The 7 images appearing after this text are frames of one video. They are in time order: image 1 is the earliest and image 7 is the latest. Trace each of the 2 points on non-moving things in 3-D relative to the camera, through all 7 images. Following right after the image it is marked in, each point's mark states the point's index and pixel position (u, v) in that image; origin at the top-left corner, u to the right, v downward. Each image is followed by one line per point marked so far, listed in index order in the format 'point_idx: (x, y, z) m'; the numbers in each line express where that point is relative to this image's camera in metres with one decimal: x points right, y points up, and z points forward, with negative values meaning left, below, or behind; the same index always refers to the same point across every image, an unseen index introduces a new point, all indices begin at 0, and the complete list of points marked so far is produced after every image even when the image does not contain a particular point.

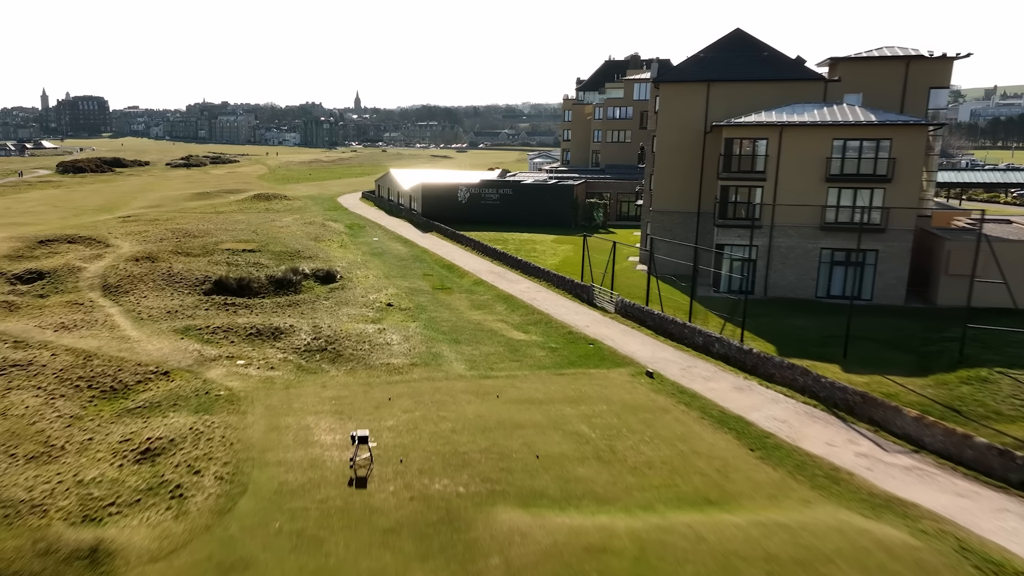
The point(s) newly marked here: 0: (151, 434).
0: (-6.6, -2.7, +19.9) m
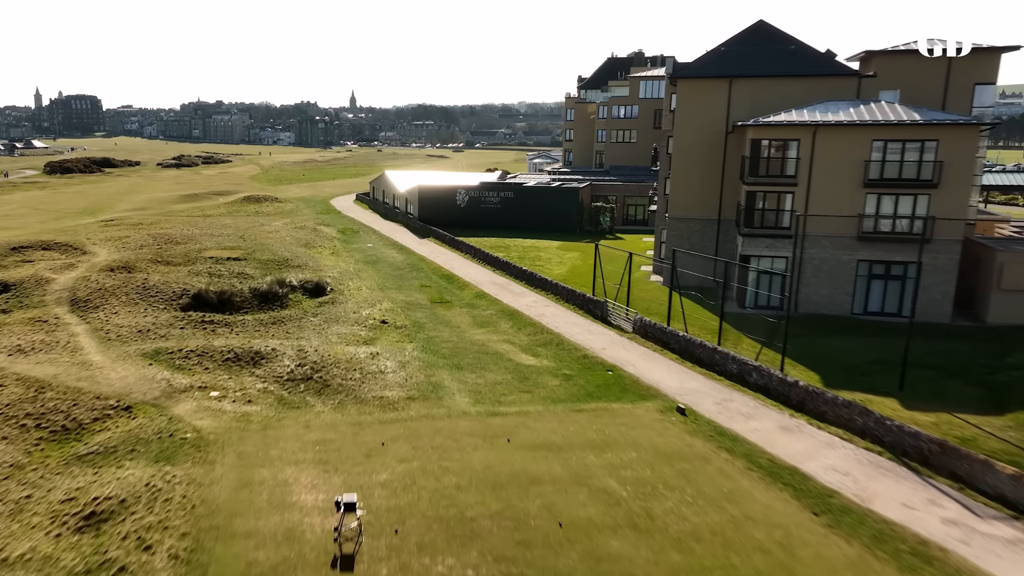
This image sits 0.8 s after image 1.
0: (-6.4, -3.1, +16.8) m
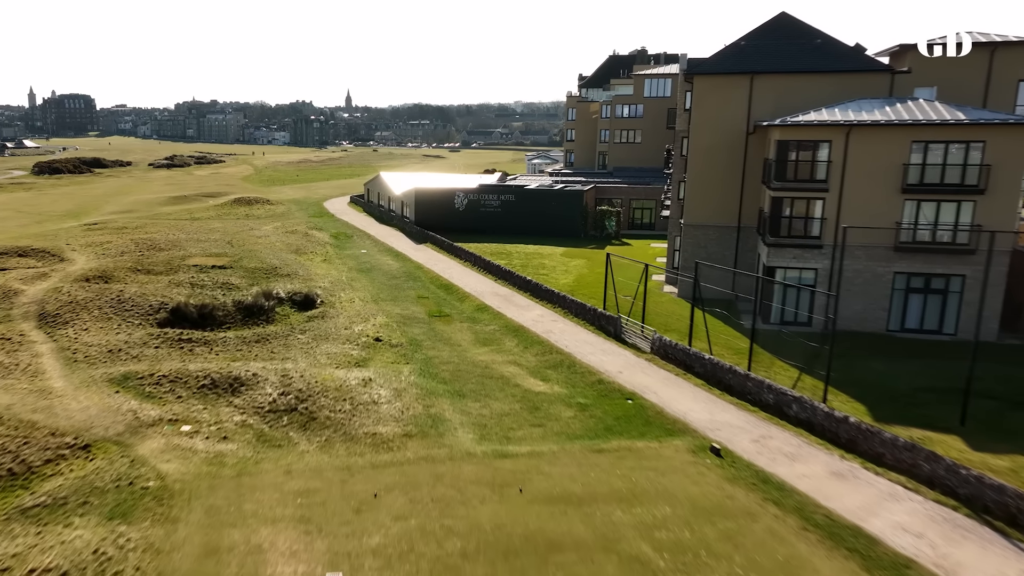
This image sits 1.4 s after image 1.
0: (-6.2, -3.5, +14.1) m
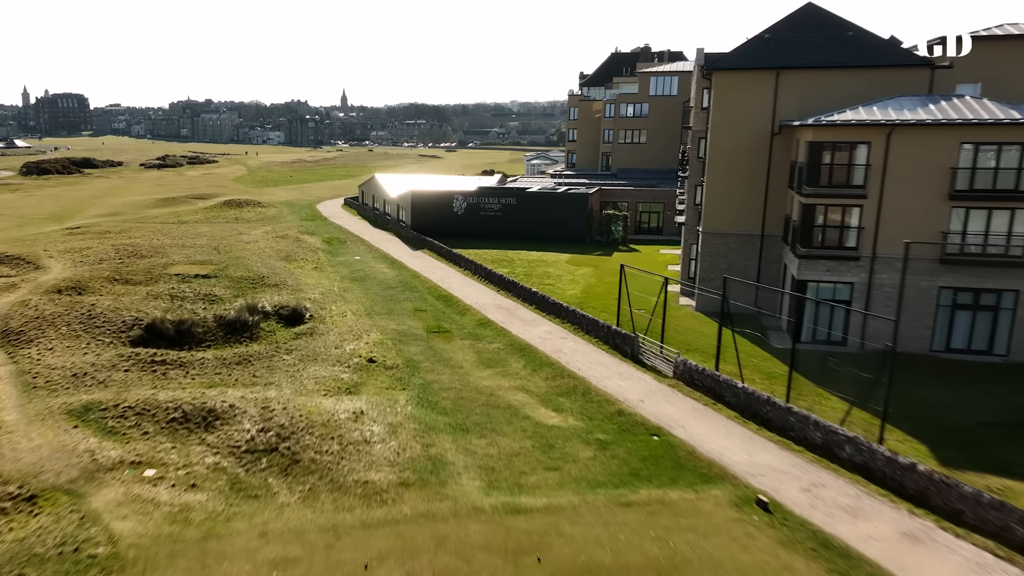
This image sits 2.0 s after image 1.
0: (-5.9, -3.9, +11.5) m
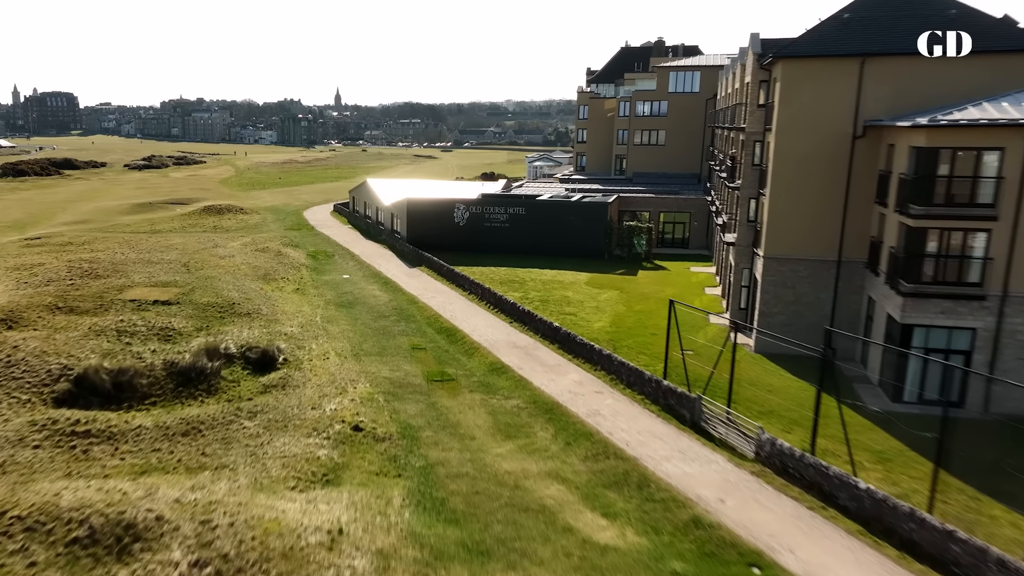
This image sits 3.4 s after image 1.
0: (-5.4, -4.9, +5.6) m
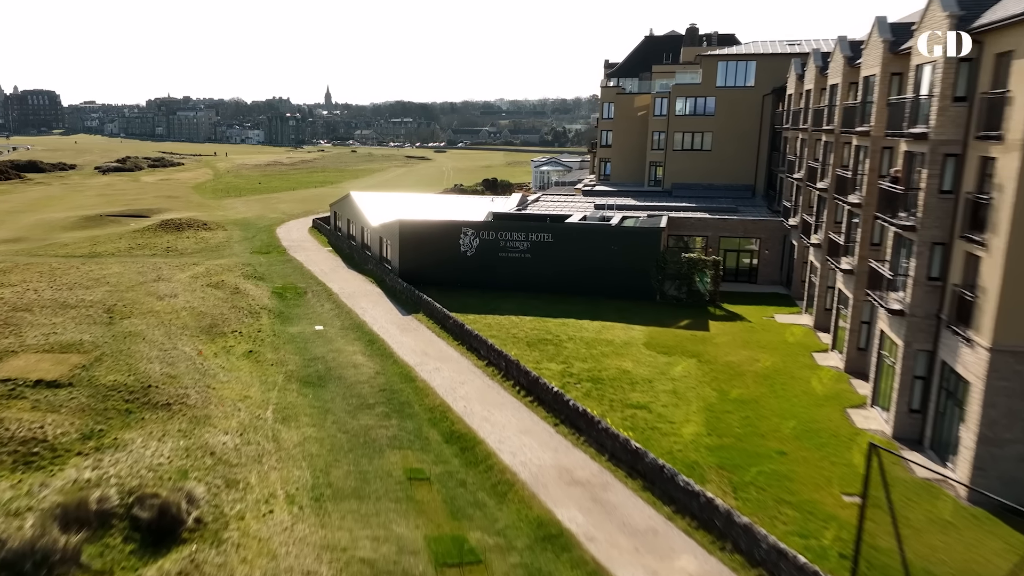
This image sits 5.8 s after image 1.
0: (-4.3, -6.5, -4.8) m
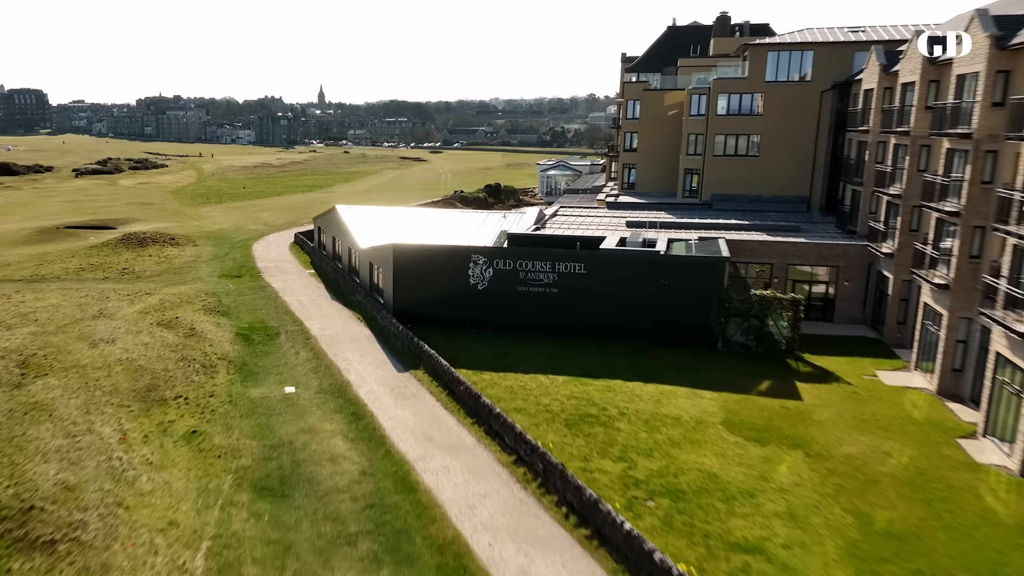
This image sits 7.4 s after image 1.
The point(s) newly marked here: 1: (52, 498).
0: (-3.5, -7.7, -12.1) m
1: (-7.2, -3.2, +17.2) m
